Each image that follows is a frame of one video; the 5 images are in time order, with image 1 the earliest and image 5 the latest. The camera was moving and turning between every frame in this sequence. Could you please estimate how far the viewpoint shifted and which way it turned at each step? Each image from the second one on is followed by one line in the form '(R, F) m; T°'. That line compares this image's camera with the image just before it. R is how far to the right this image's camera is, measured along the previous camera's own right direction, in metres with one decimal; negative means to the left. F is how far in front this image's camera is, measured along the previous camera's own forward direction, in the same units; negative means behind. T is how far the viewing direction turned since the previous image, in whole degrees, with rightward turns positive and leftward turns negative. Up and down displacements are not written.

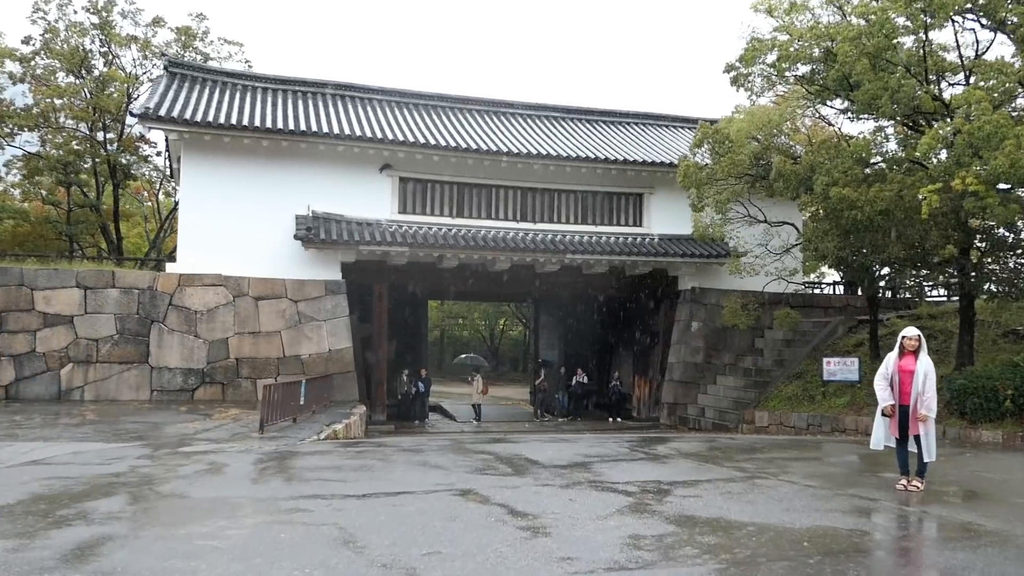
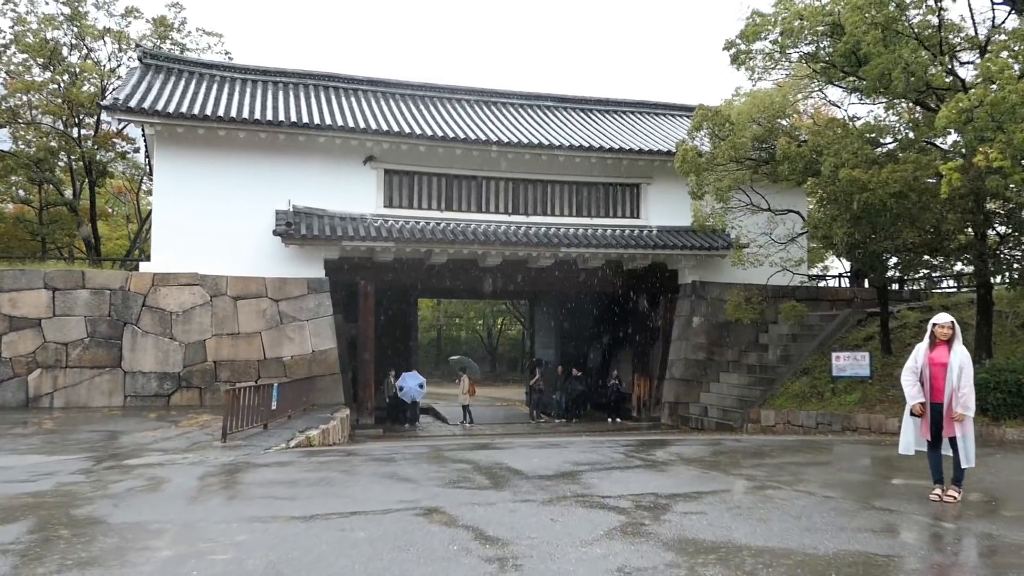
(+0.2, +0.7) m; 0°
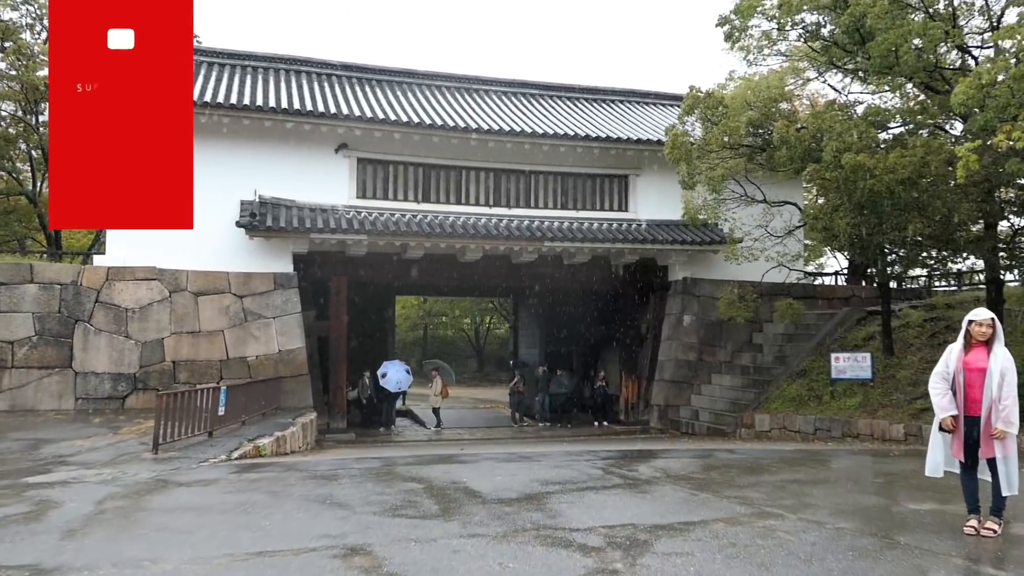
(+0.2, +0.8) m; +1°
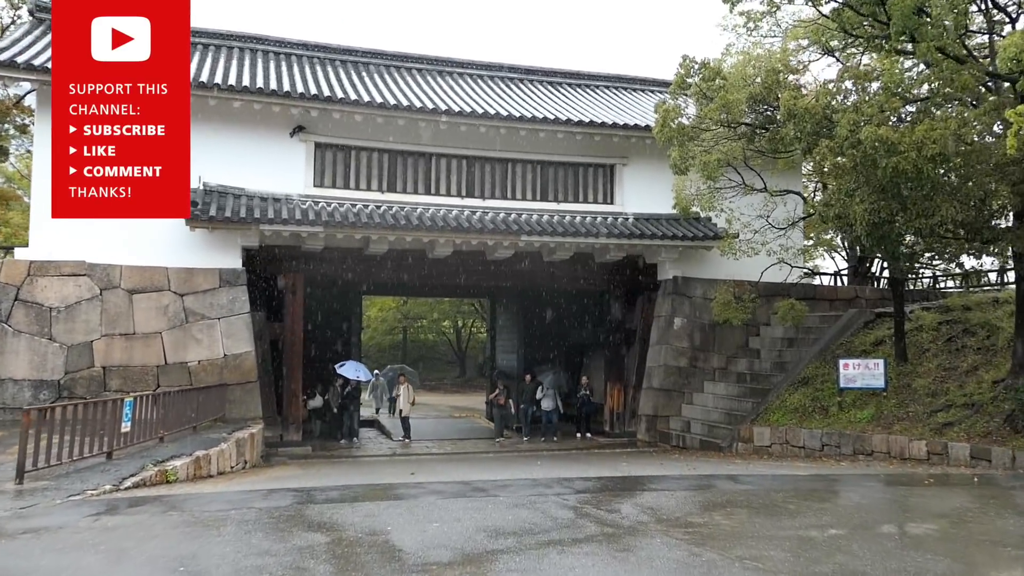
(+0.3, +1.3) m; +1°
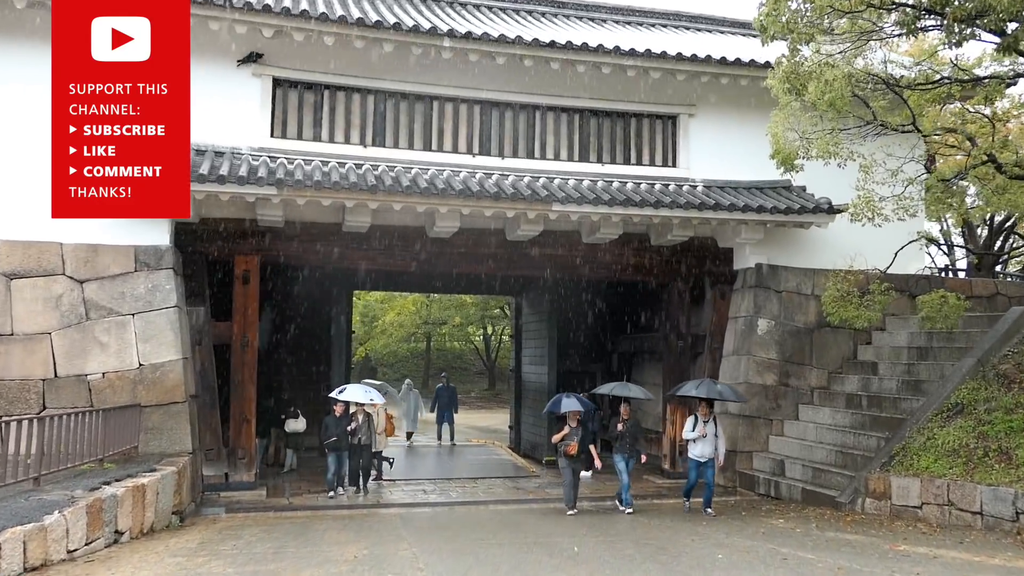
(+0.1, +3.4) m; -3°
